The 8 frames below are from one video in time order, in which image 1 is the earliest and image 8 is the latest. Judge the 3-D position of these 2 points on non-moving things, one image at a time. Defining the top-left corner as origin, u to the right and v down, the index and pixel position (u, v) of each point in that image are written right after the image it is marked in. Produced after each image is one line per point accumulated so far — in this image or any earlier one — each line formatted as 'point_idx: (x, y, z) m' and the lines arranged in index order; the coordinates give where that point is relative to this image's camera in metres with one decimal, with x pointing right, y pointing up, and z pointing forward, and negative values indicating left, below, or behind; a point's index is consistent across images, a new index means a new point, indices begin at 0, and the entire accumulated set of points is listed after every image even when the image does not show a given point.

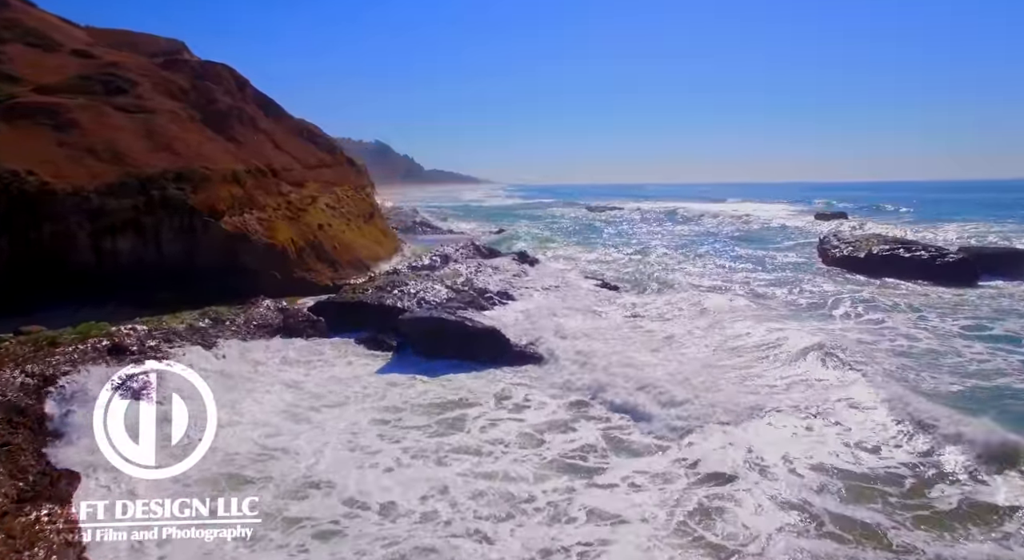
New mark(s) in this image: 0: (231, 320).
0: (-5.7, -0.8, +12.5) m
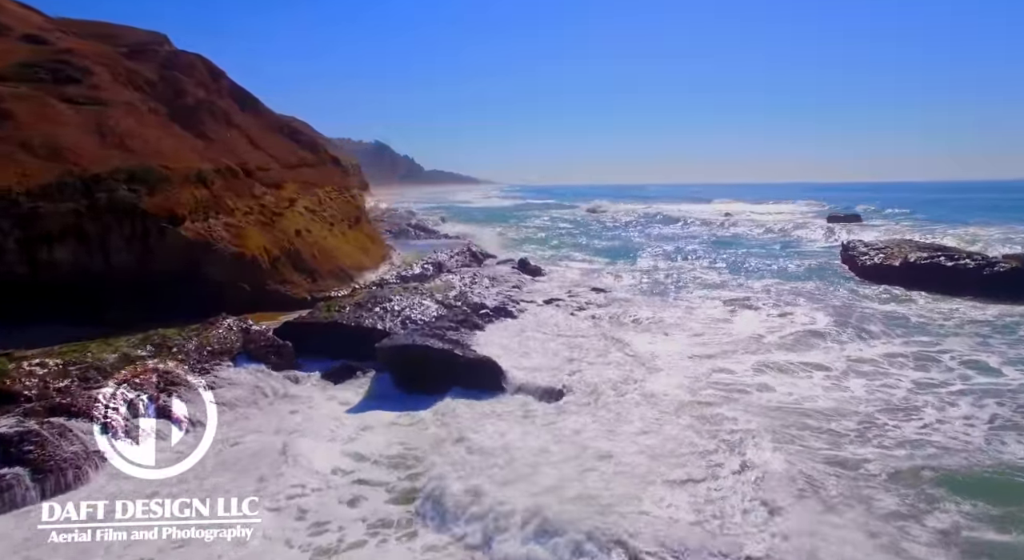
0: (-5.7, -1.1, +10.6) m
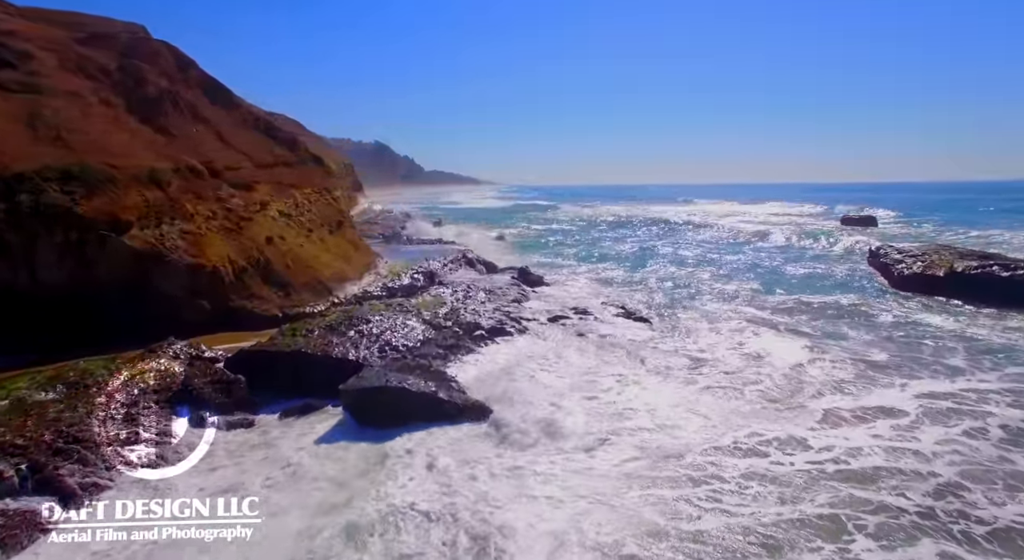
0: (-5.8, -1.5, +8.6) m
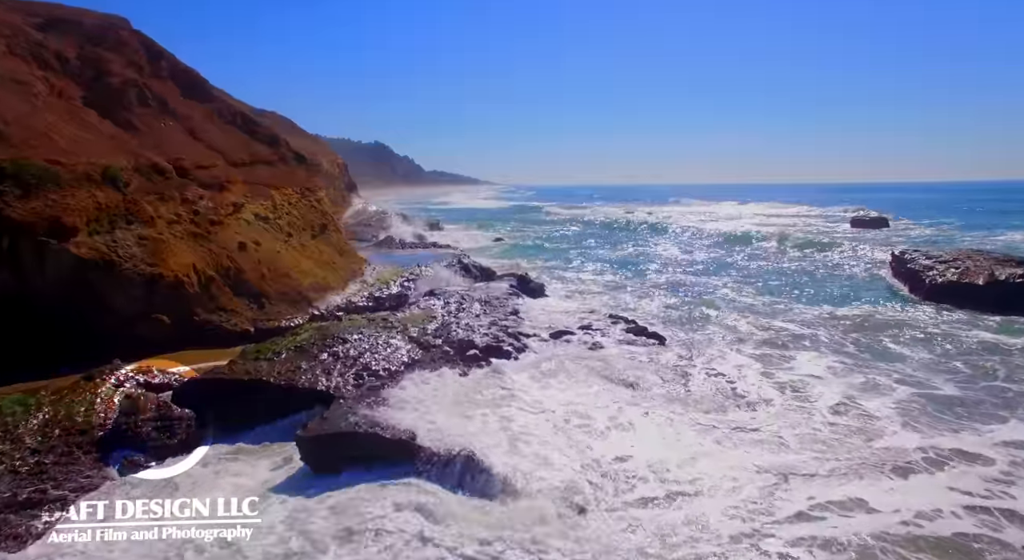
0: (-5.8, -1.7, +7.2) m
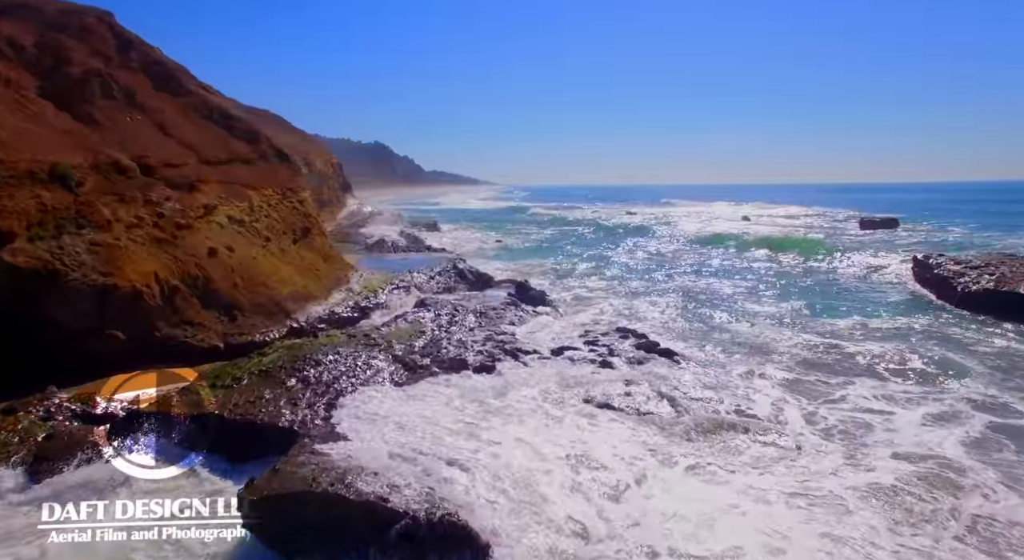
0: (-5.8, -1.9, +5.9) m
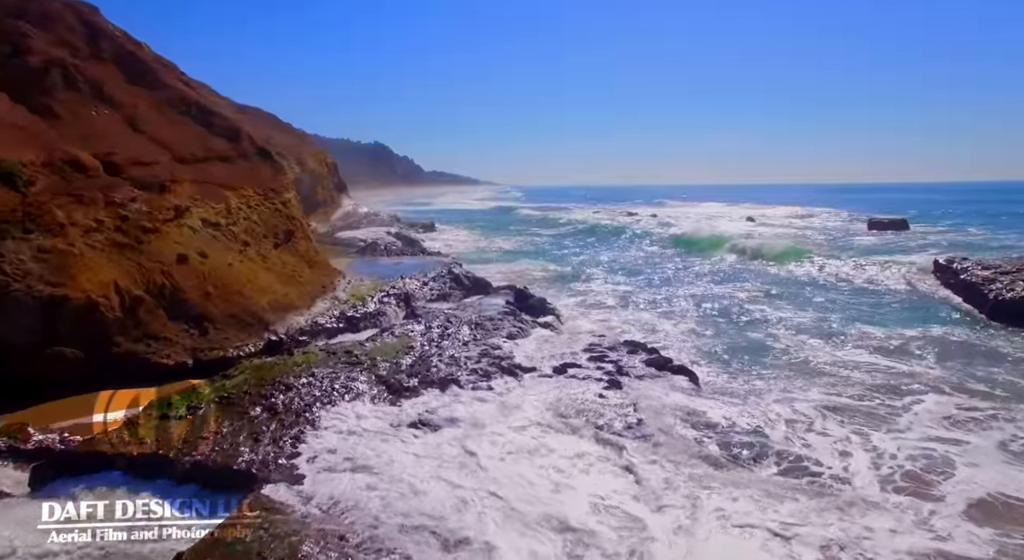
0: (-5.9, -2.0, +4.8) m
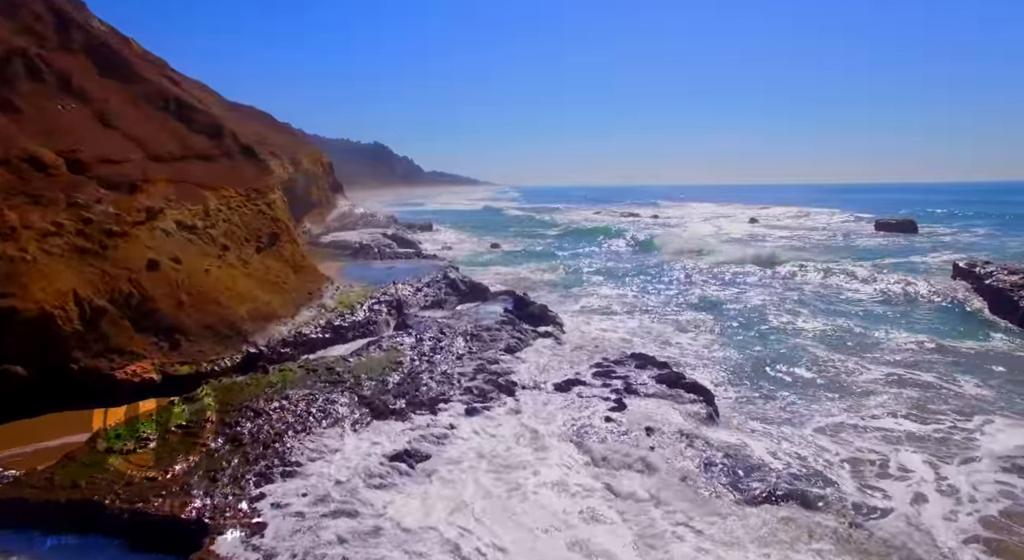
0: (-5.9, -2.2, +3.9) m
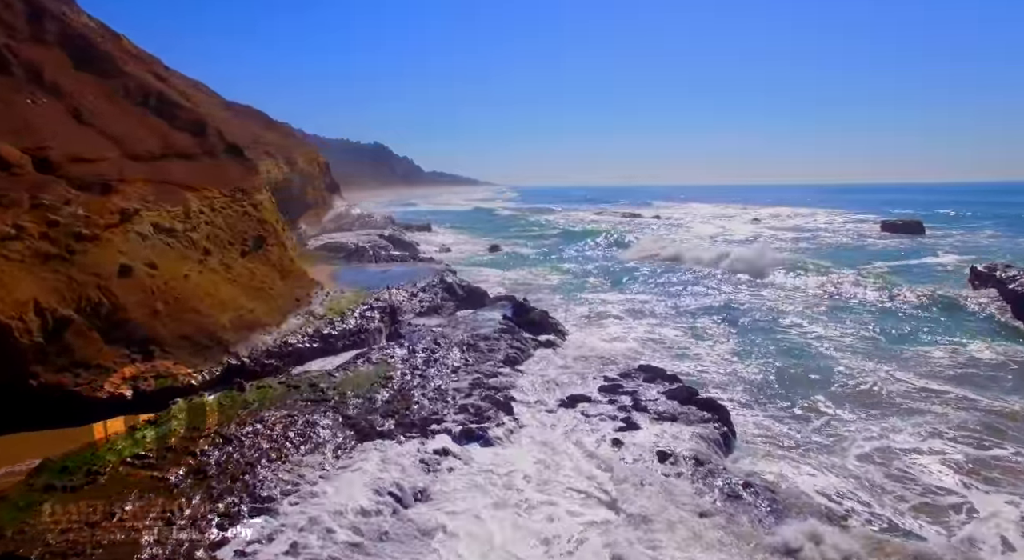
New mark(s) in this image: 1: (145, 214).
0: (-5.9, -2.3, +3.2) m
1: (-6.4, +1.2, +10.8) m
